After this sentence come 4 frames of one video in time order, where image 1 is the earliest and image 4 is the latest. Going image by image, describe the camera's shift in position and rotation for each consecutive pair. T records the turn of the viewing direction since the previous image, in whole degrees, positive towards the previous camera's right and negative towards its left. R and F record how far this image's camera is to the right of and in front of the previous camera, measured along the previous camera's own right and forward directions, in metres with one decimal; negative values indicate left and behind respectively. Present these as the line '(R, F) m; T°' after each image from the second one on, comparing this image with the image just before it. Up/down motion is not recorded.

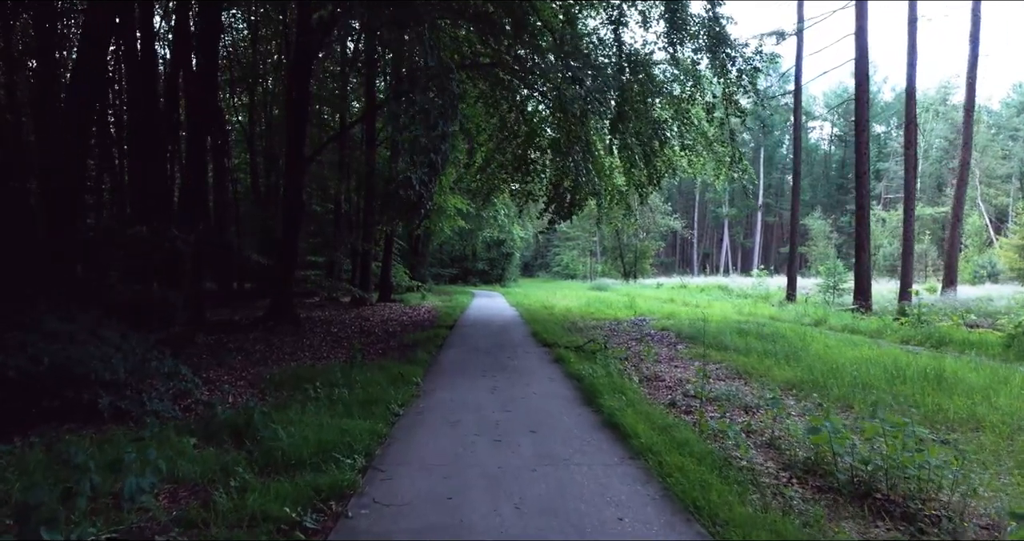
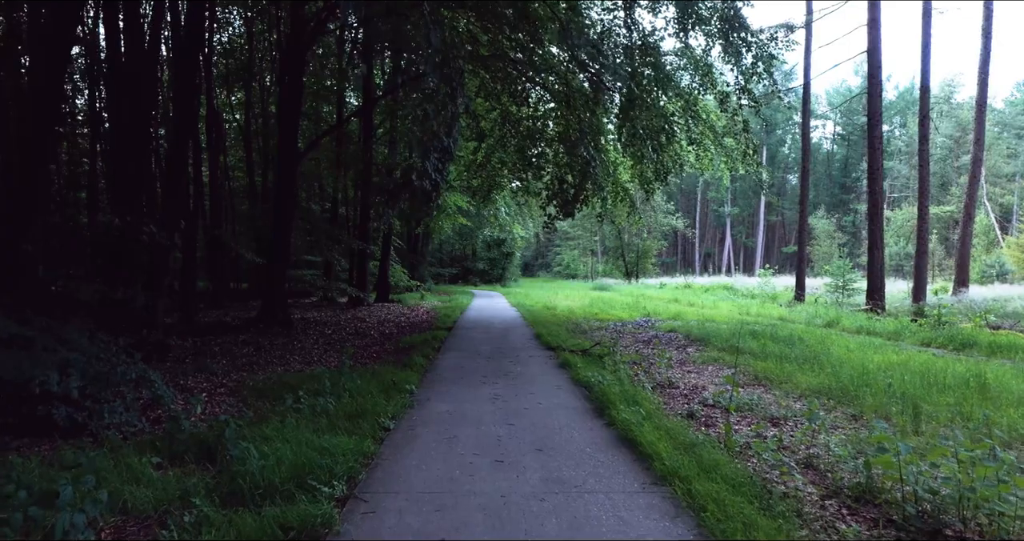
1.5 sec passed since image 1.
(0.0, +0.6) m; 0°
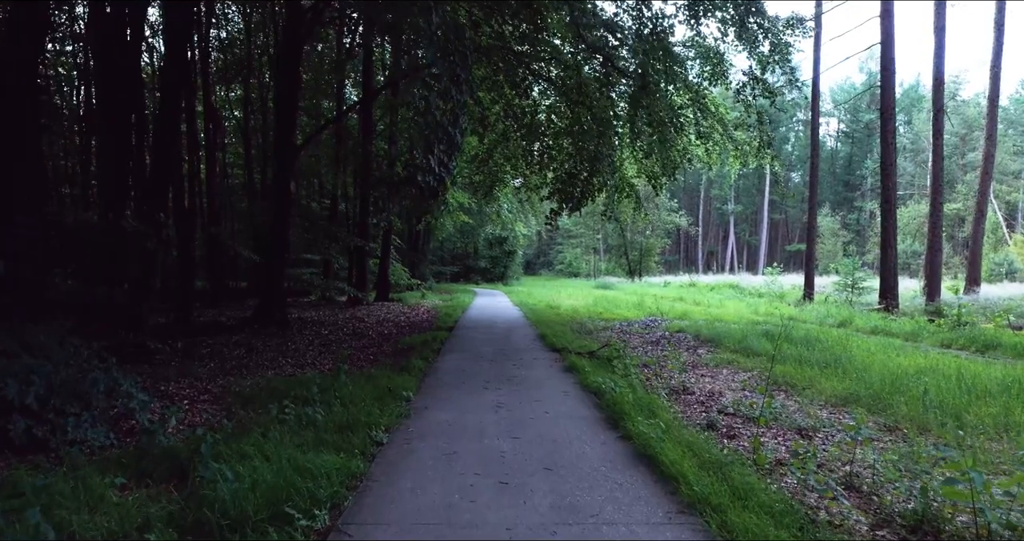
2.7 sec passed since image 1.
(0.0, +0.5) m; 0°
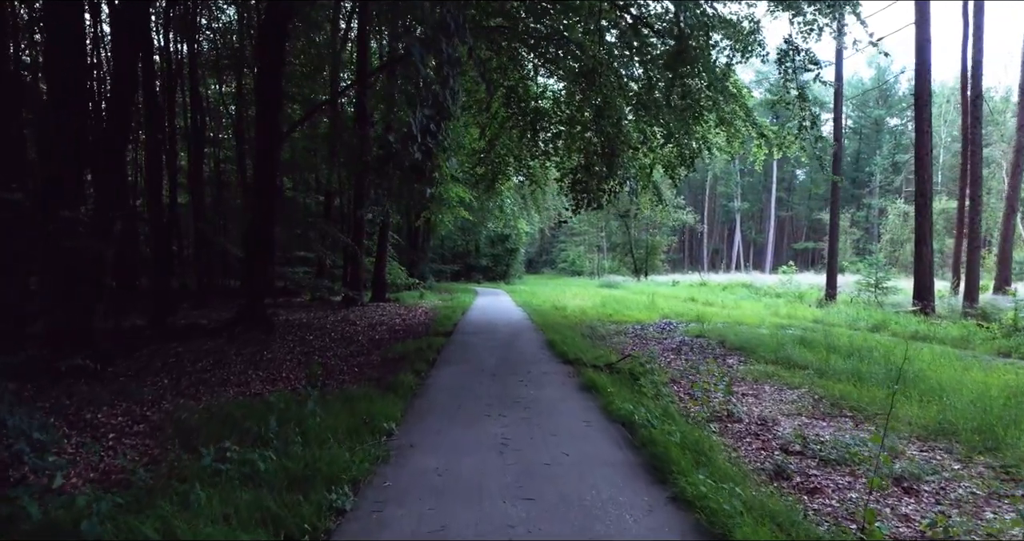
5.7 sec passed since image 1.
(-0.1, +1.2) m; 0°
